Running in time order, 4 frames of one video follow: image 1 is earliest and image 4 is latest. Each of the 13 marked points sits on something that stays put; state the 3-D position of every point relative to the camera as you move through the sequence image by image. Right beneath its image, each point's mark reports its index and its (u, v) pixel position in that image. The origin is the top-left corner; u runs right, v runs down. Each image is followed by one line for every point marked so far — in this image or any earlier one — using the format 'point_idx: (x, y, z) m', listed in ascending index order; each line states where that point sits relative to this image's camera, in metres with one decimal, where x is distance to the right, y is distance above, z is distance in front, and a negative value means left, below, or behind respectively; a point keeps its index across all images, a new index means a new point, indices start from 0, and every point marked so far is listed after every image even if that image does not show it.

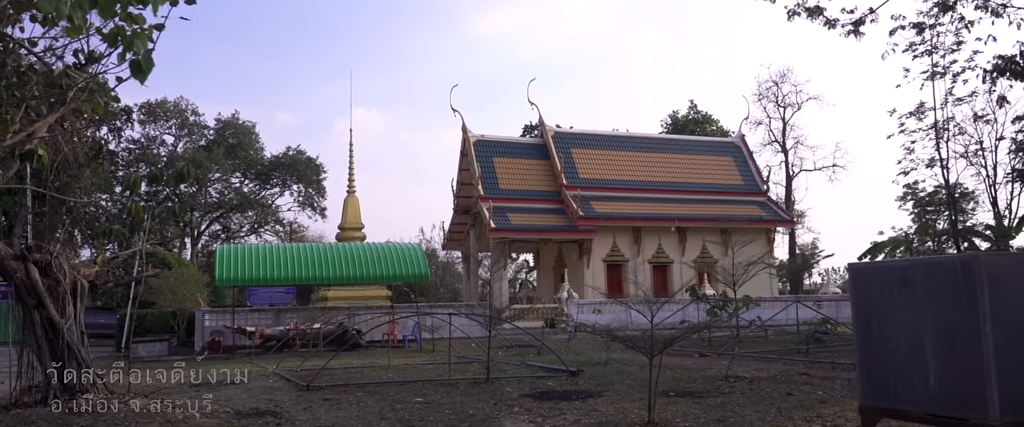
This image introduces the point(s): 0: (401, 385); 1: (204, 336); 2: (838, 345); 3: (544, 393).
0: (-1.5, -2.3, +10.8) m
1: (-7.4, -2.9, +19.6) m
2: (+6.4, -2.6, +16.1) m
3: (+0.4, -2.2, +10.1) m
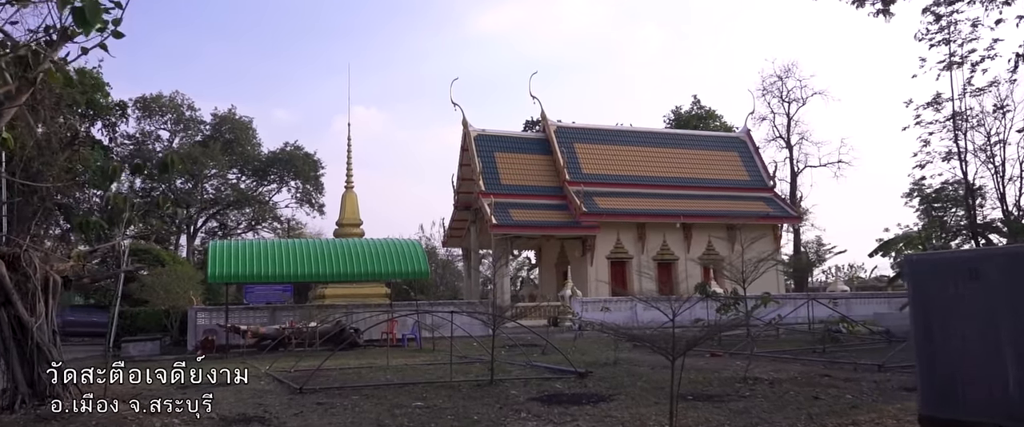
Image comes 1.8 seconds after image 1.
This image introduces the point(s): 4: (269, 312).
0: (-1.4, -2.2, +10.2) m
1: (-7.3, -2.8, +19.0) m
2: (+6.5, -2.5, +15.5) m
3: (+0.5, -2.1, +9.5) m
4: (-5.9, -2.4, +19.8) m
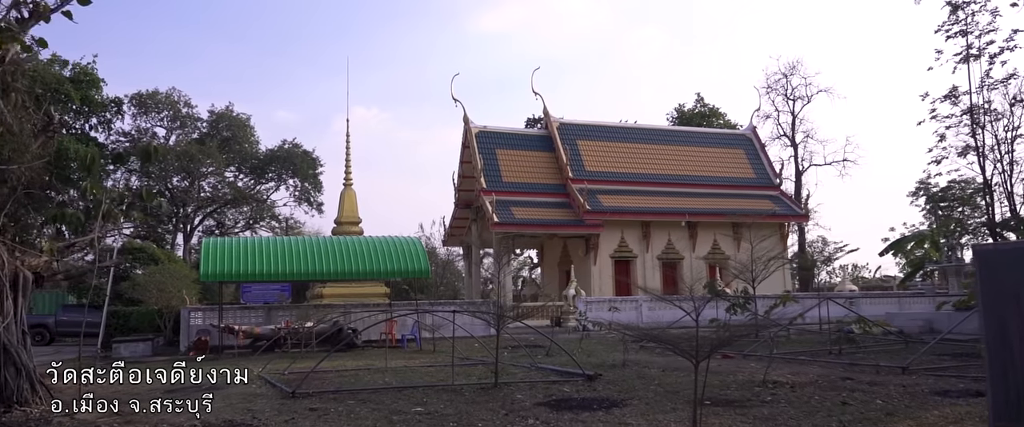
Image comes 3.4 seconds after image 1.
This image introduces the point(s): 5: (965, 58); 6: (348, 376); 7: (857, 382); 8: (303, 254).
0: (-1.3, -2.1, +9.6) m
1: (-7.2, -2.7, +18.4) m
2: (+6.5, -2.4, +14.9) m
3: (+0.5, -2.0, +8.9) m
4: (-5.8, -2.3, +19.3) m
5: (+9.8, +3.4, +17.7) m
6: (-2.3, -2.3, +11.7) m
7: (+4.1, -2.0, +9.8) m
8: (-4.9, -1.0, +19.2) m
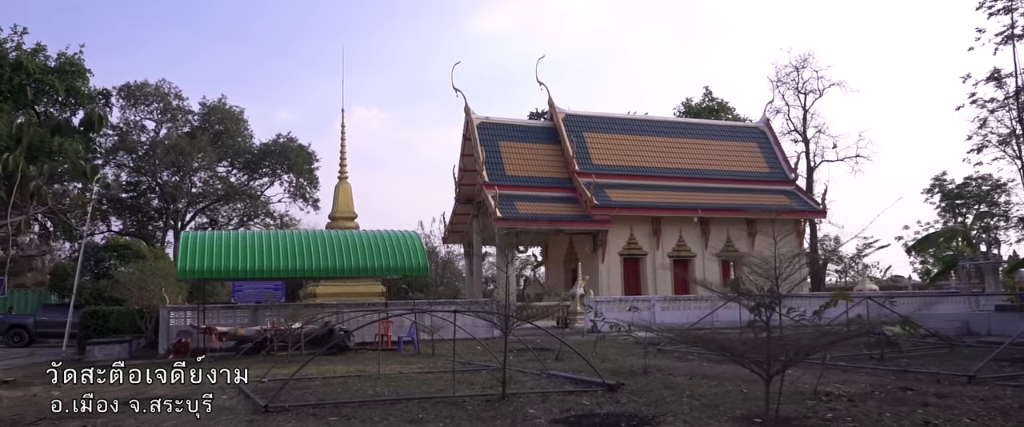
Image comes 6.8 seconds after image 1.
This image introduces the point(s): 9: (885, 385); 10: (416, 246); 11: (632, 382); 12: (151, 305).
0: (-1.2, -1.9, +8.3) m
1: (-7.1, -2.6, +17.1) m
2: (+6.6, -2.3, +13.5) m
3: (+0.6, -1.9, +7.5) m
4: (-5.7, -2.2, +17.9) m
5: (+9.9, +3.5, +16.4) m
6: (-2.2, -2.1, +10.3) m
7: (+4.3, -1.9, +8.5) m
8: (-4.8, -0.8, +17.9) m
9: (+4.2, -1.9, +9.3) m
10: (-2.2, -0.7, +18.6) m
11: (+1.5, -2.0, +10.0) m
12: (-8.8, -2.2, +20.0) m
